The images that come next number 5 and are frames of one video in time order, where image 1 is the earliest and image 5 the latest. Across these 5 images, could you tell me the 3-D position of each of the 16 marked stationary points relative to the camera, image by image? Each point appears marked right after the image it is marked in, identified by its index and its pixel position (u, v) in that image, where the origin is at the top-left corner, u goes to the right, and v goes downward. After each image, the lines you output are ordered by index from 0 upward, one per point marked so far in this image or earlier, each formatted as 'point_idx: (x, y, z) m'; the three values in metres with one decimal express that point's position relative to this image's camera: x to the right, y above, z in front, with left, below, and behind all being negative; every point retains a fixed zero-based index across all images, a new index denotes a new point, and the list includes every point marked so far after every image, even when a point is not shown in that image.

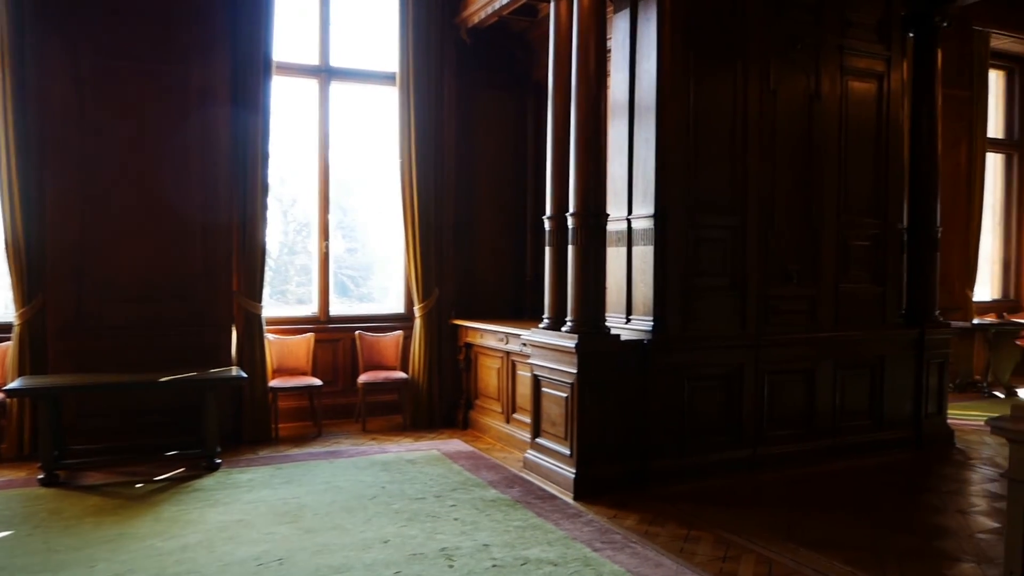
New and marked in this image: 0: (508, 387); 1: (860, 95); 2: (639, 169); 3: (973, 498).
0: (0.0, -0.7, +5.5) m
1: (+2.2, +1.2, +5.2) m
2: (+0.7, +0.6, +4.6) m
3: (+2.5, -1.1, +4.5) m
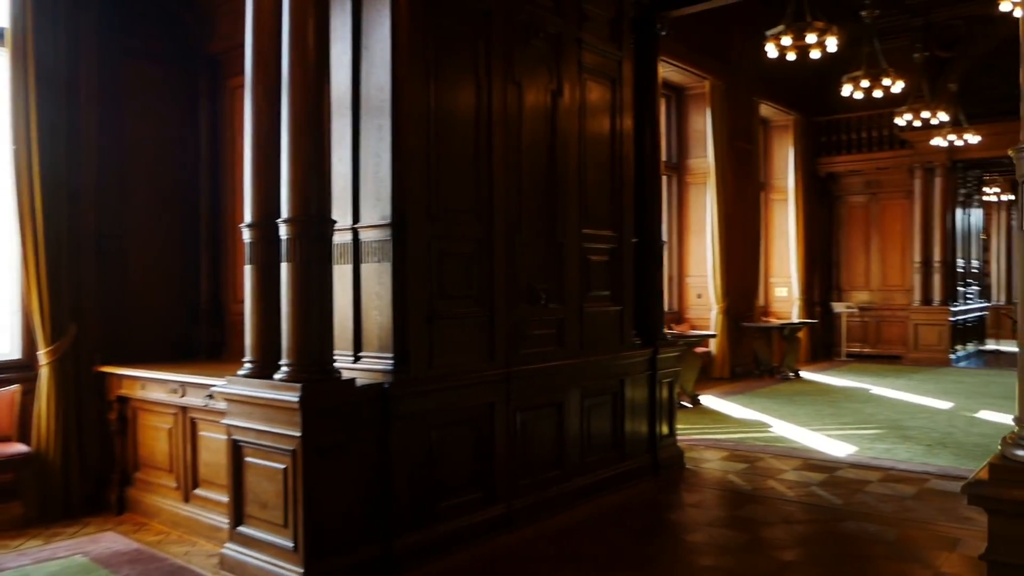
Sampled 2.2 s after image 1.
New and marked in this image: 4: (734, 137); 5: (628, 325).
0: (-1.6, -0.8, +4.1) m
1: (+0.5, +1.1, +4.7) m
2: (-0.6, +0.5, +3.6) m
3: (+1.1, -1.2, +4.2) m
4: (+2.7, +1.9, +10.3) m
5: (+0.7, -0.2, +5.0) m
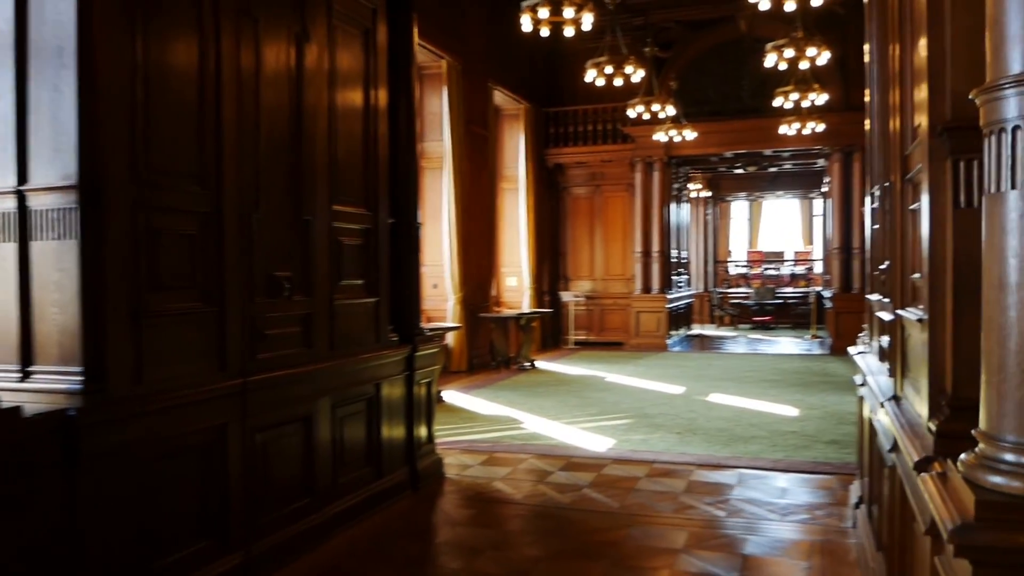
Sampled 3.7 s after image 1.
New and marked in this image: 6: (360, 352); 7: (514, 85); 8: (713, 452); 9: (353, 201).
0: (-2.6, -0.8, +2.8) m
1: (-0.8, +1.1, +4.0) m
2: (-1.4, +0.6, +2.6) m
3: (0.0, -1.1, +3.7) m
4: (-0.5, +2.0, +10.0) m
5: (-0.7, -0.2, +4.3) m
6: (-0.7, -0.3, +4.0) m
7: (0.0, +2.7, +11.3) m
8: (+1.2, -1.0, +5.2) m
9: (-0.8, +0.4, +4.1) m
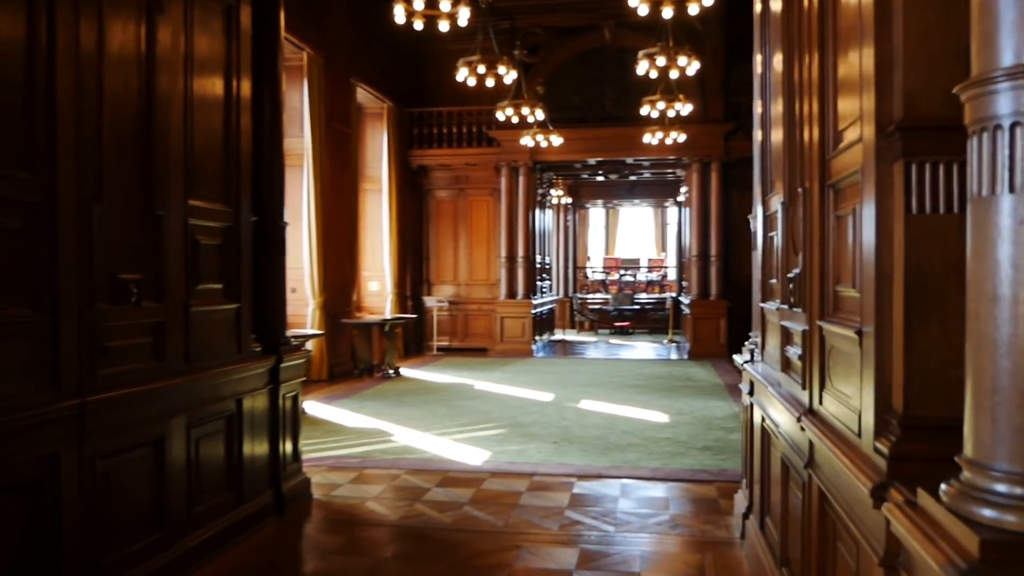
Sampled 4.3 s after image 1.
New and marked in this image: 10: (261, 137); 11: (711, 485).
0: (-2.8, -0.8, +2.0) m
1: (-1.3, +1.1, +3.6) m
2: (-1.7, +0.5, +2.0) m
3: (-0.5, -1.2, +3.4) m
4: (-2.0, +1.9, +9.5) m
5: (-1.3, -0.2, +3.9) m
6: (-1.3, -0.3, +3.6) m
7: (-1.7, +2.7, +11.0) m
8: (+0.5, -1.1, +5.1) m
9: (-1.3, +0.4, +3.6) m
10: (-1.3, +0.8, +4.2) m
11: (+1.1, -1.1, +4.5) m
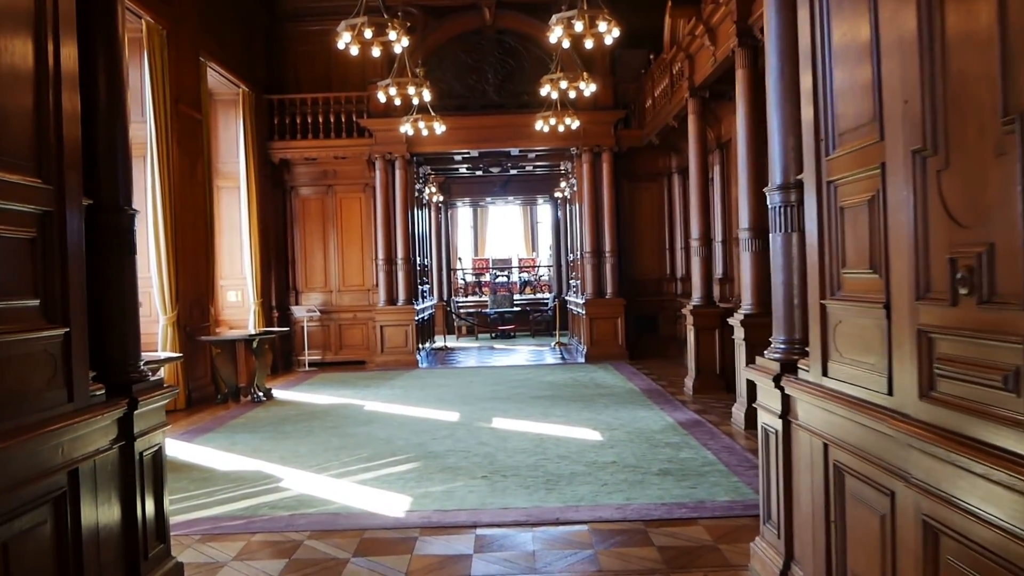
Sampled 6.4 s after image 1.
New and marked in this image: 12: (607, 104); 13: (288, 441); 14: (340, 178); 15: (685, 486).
0: (-2.6, -0.9, +0.6) m
1: (-1.5, +1.0, +2.4) m
2: (-1.6, +0.5, +0.8) m
3: (-0.5, -1.2, +2.3) m
4: (-3.2, +1.8, +8.1) m
5: (-1.4, -0.2, +2.7) m
6: (-1.4, -0.4, +2.4) m
7: (-3.2, +2.6, +9.6) m
8: (+0.1, -1.1, +4.1) m
9: (-1.4, +0.3, +2.4) m
10: (-1.5, +0.7, +3.0) m
11: (+0.8, -1.0, +3.7) m
12: (+1.2, +2.3, +10.5) m
13: (-1.6, -1.1, +6.1) m
14: (-2.3, +1.5, +11.1) m
15: (+0.9, -1.0, +4.3) m
